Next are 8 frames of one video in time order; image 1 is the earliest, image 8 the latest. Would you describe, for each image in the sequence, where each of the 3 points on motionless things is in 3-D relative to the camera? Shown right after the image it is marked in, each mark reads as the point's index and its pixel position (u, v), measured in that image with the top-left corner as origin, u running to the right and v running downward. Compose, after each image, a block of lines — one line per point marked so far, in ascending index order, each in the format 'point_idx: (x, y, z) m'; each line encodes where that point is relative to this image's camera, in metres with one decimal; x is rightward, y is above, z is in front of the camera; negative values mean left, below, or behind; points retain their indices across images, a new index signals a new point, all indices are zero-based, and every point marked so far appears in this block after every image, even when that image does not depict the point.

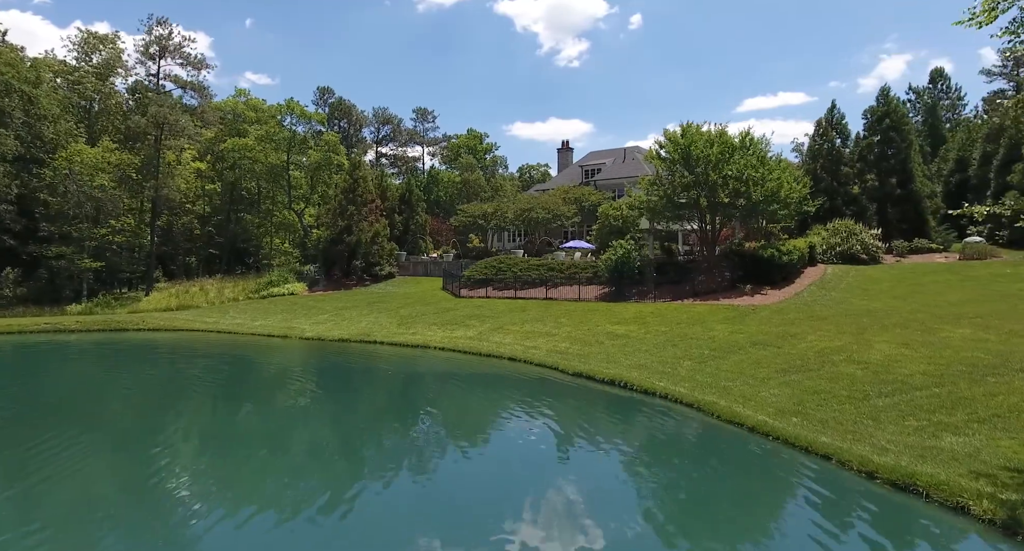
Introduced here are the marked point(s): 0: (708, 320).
0: (+5.6, -1.3, +16.7) m
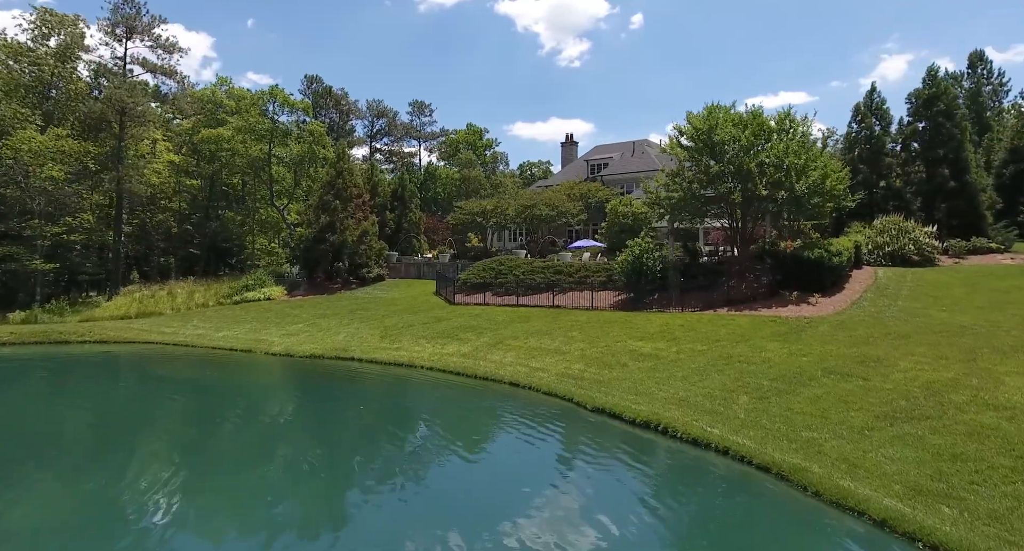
0: (+5.7, -1.5, +13.6) m
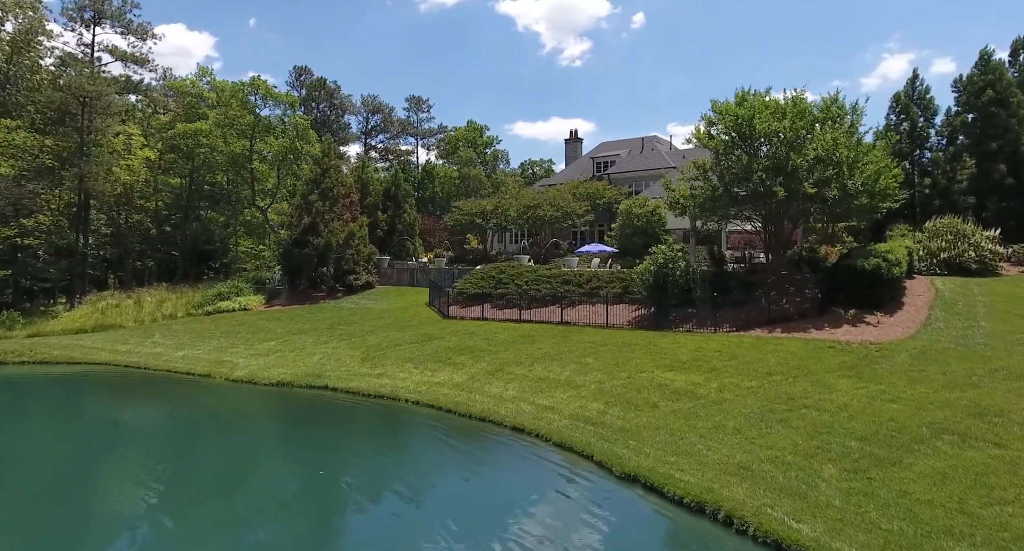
0: (+5.7, -1.8, +10.9) m
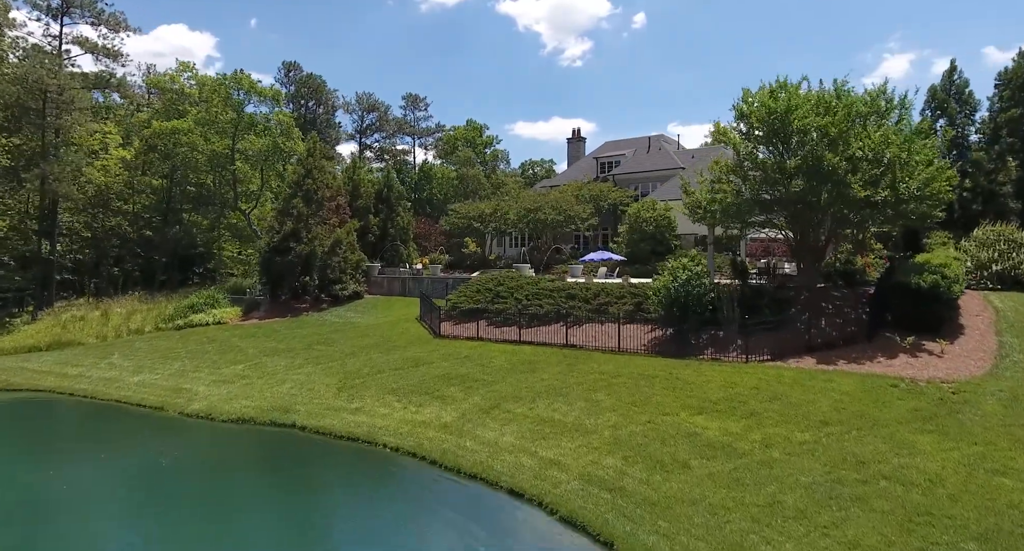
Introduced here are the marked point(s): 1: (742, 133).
0: (+5.7, -2.2, +8.8) m
1: (+6.6, +4.0, +16.7) m
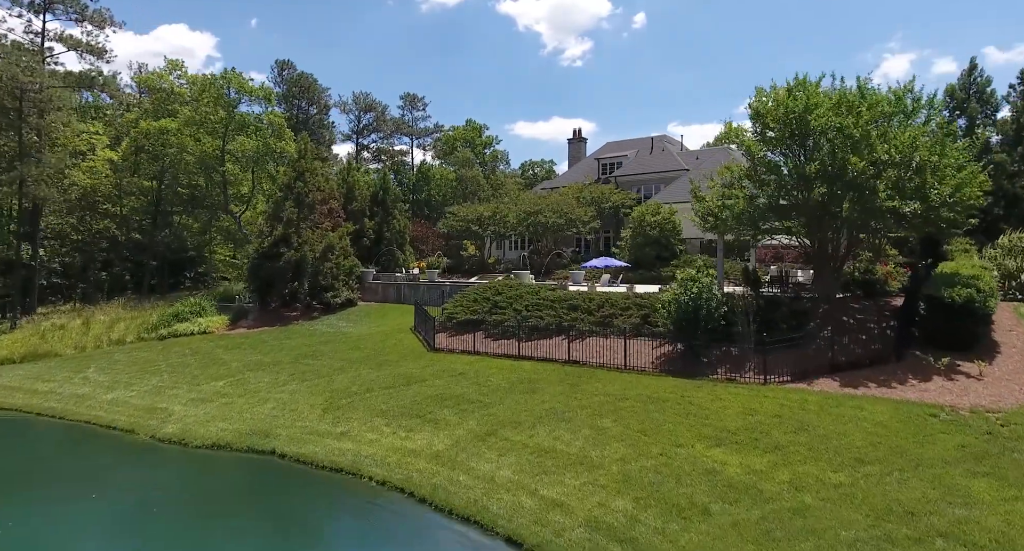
0: (+5.6, -2.5, +7.8) m
1: (+6.6, +3.8, +15.7) m
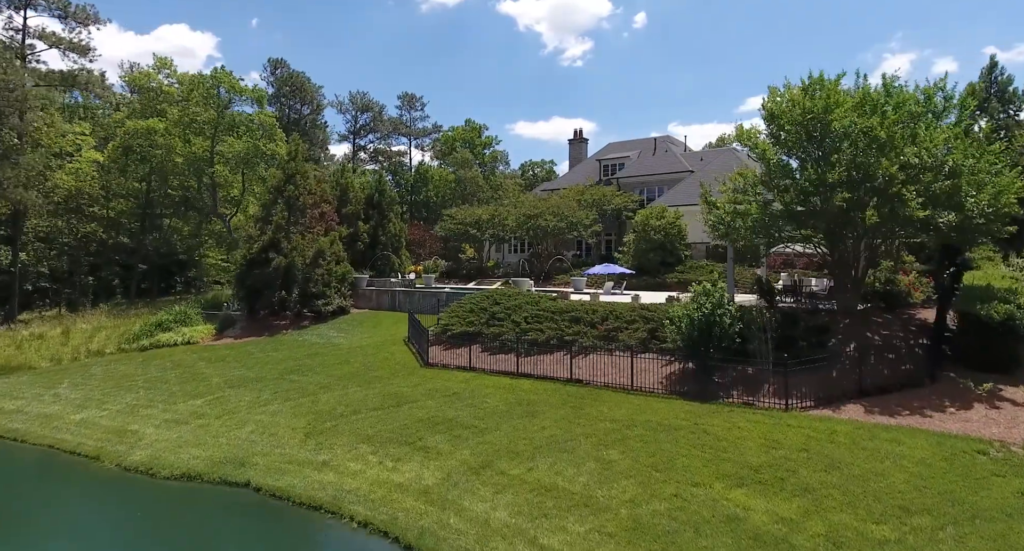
0: (+5.6, -2.8, +6.8) m
1: (+6.5, +3.5, +14.7) m
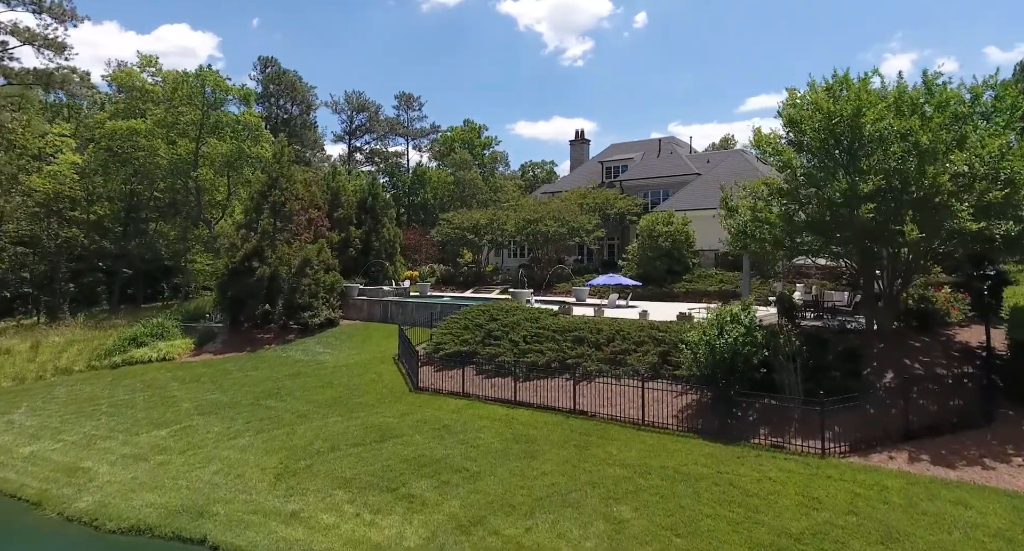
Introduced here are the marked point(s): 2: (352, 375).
0: (+5.5, -3.2, +5.4) m
1: (+6.4, +3.1, +13.4) m
2: (-4.5, -2.8, +16.3) m
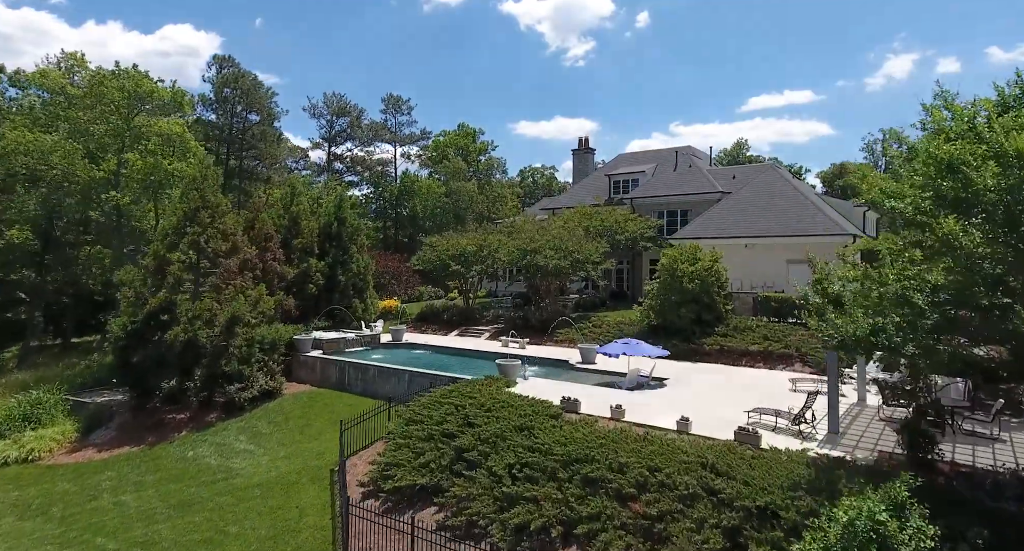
0: (+5.2, -5.0, +0.3) m
1: (+6.1, +1.3, +8.3) m
2: (-4.8, -4.5, +11.3) m
